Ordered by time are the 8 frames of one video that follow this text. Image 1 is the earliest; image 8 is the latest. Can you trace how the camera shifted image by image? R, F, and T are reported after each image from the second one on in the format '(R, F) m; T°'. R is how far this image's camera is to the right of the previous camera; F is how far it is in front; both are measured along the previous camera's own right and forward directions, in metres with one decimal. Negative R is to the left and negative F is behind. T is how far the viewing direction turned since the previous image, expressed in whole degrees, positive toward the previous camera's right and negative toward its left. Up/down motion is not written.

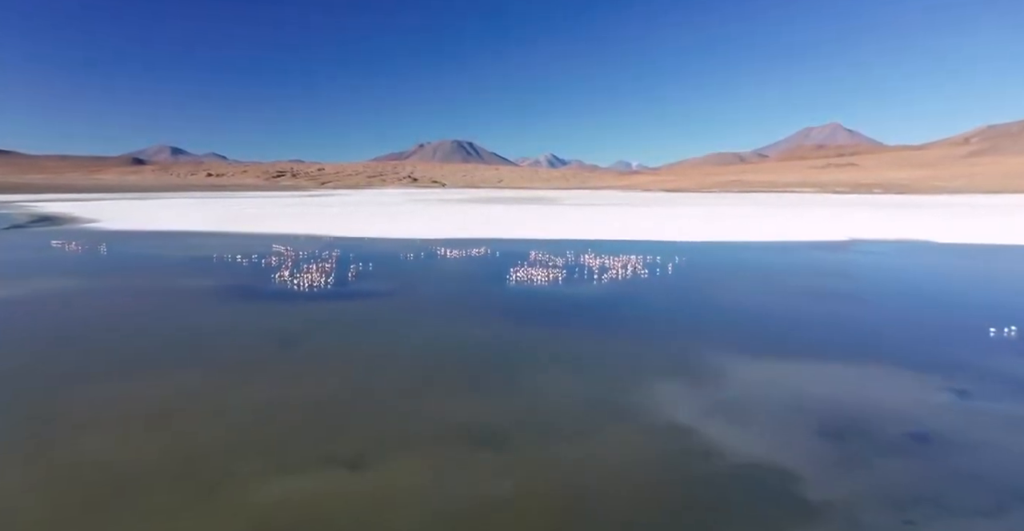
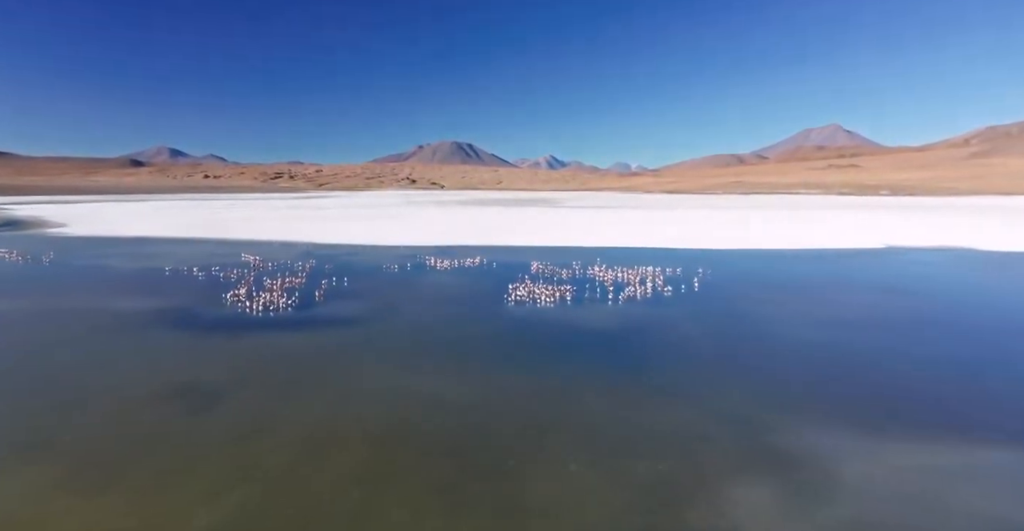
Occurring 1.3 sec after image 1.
(0.0, +2.7) m; 0°
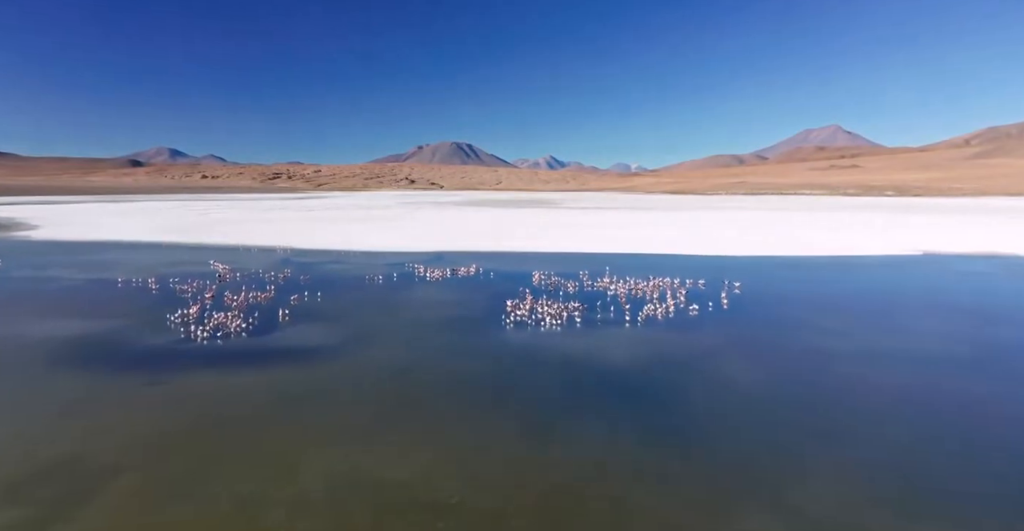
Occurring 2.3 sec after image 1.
(0.0, +2.2) m; 0°
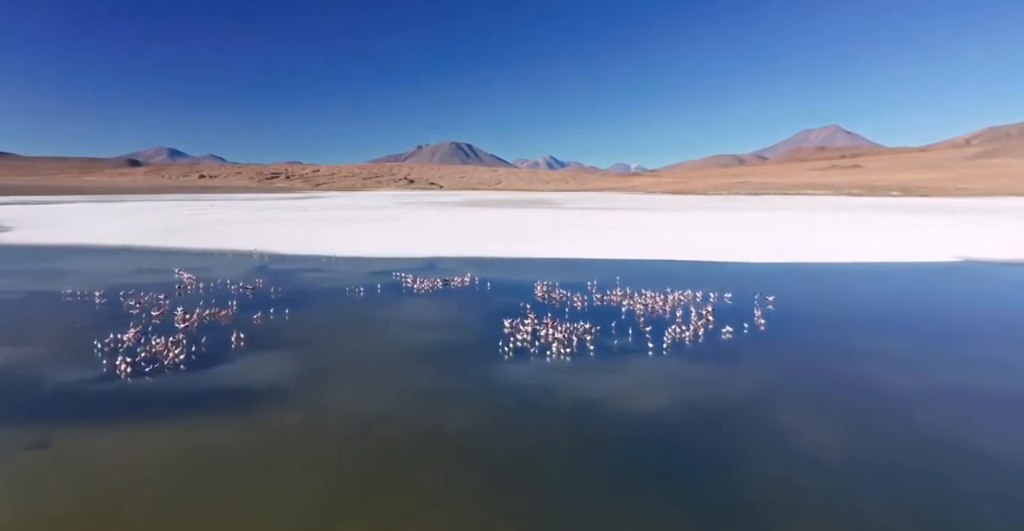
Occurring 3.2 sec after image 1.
(0.0, +2.0) m; 0°
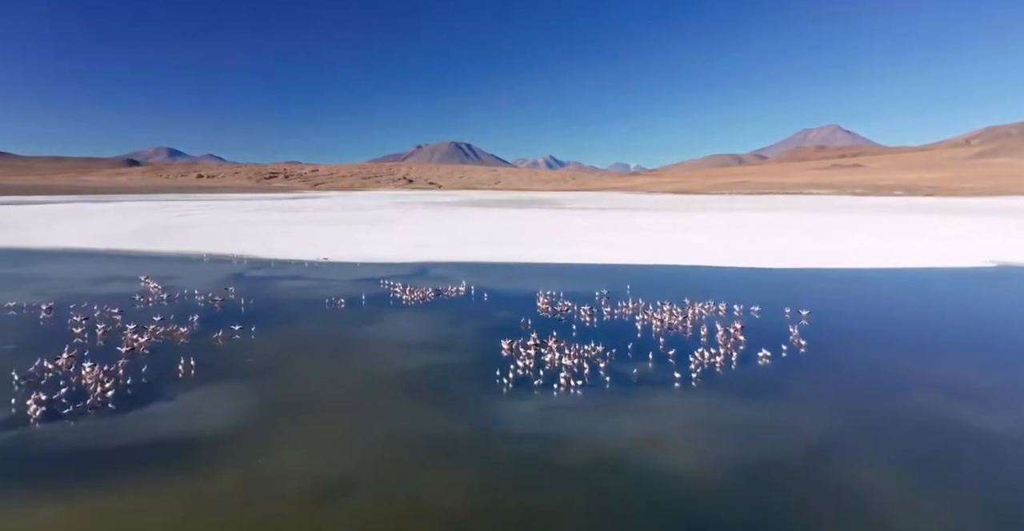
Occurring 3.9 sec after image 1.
(0.0, +1.6) m; 0°
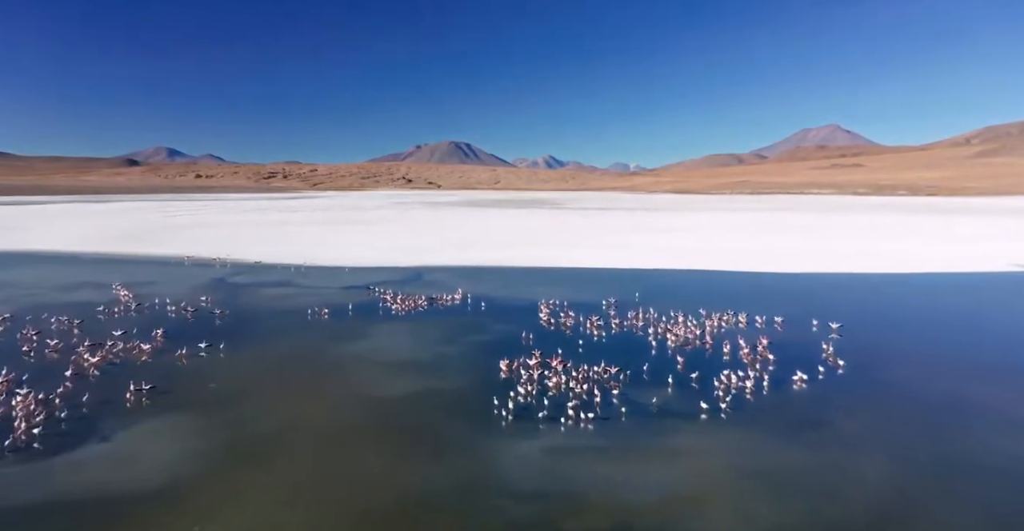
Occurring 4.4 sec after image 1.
(0.0, +1.2) m; 0°
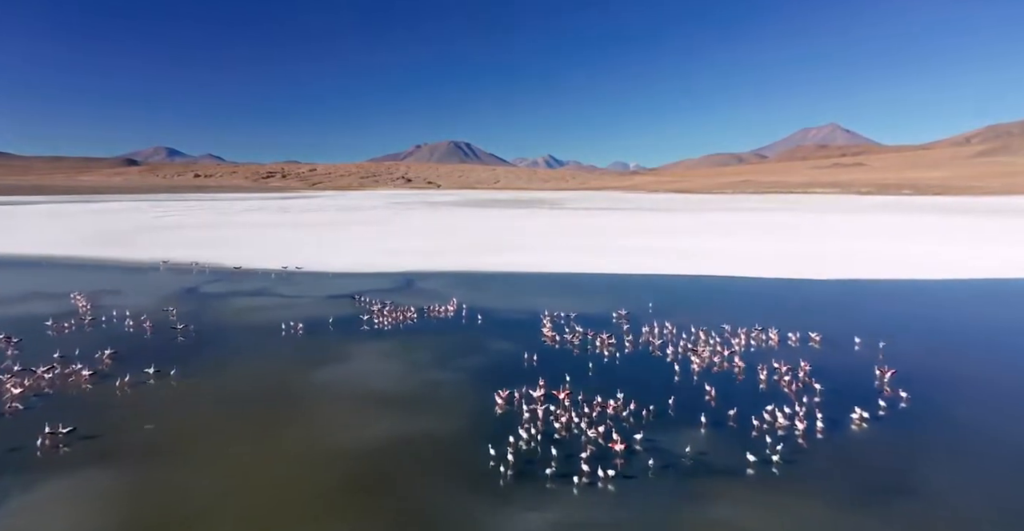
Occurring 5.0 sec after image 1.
(0.0, +1.4) m; 0°
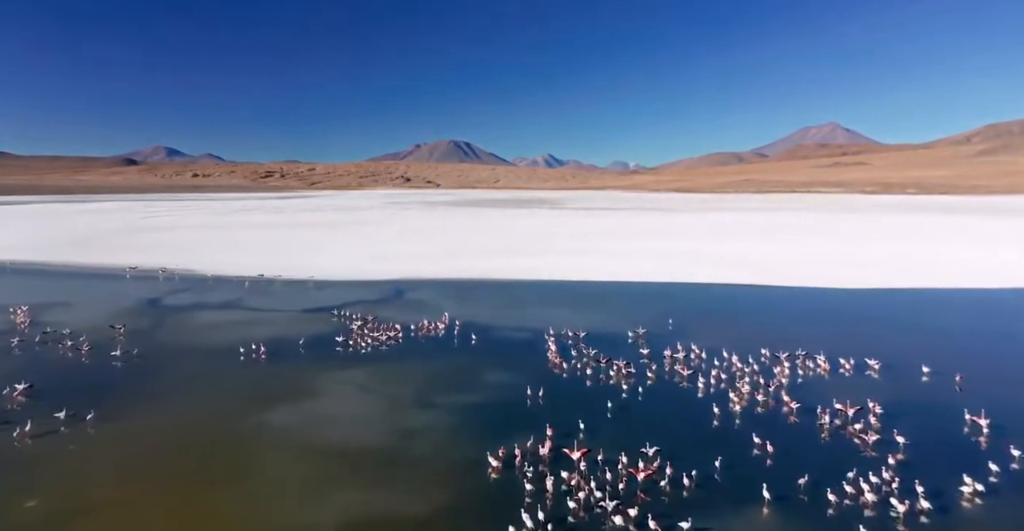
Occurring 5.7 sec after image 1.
(0.0, +1.7) m; 0°
